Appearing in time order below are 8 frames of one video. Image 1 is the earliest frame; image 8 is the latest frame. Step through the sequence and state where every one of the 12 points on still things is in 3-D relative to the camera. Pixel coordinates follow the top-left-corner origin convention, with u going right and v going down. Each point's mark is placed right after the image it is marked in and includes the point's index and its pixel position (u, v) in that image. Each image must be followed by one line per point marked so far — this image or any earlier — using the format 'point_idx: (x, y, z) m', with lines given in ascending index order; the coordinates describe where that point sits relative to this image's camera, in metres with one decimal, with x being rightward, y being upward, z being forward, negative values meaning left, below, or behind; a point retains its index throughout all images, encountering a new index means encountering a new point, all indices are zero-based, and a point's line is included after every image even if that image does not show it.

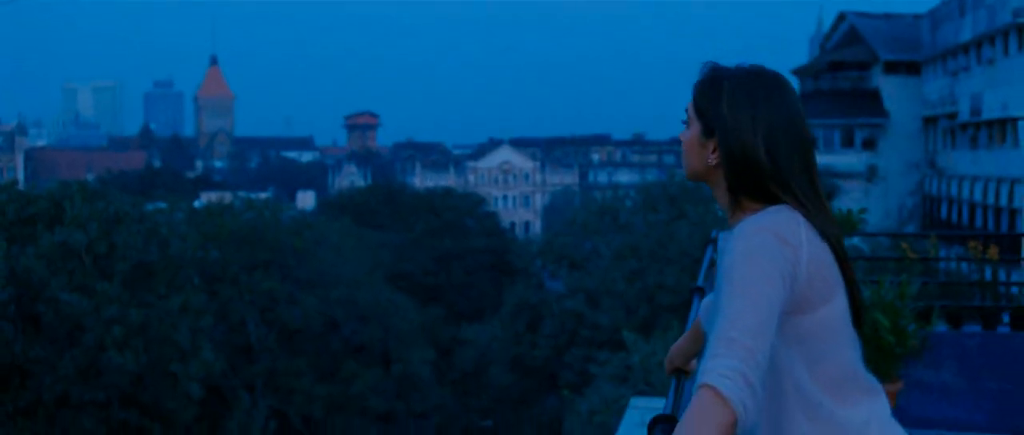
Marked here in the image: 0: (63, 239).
0: (-7.9, -0.4, +16.7) m
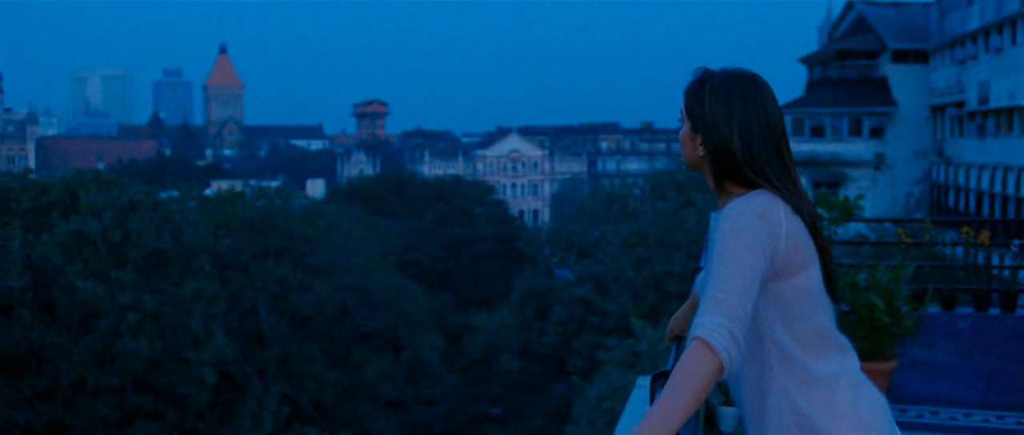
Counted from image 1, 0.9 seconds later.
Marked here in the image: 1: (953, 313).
0: (-7.8, -0.2, +17.0) m
1: (+2.0, -0.4, +4.5) m
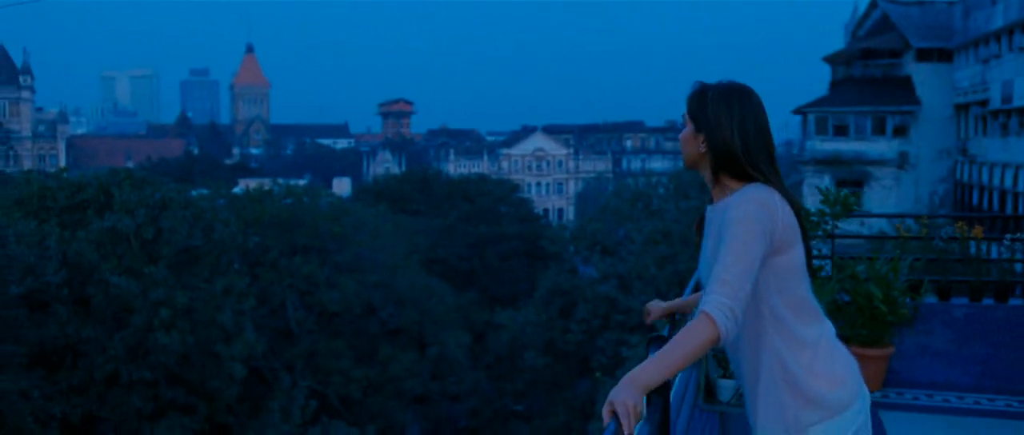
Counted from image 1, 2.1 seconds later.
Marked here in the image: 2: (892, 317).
0: (-7.3, -0.1, +17.5) m
1: (+2.2, -0.4, +4.8) m
2: (+1.7, -0.5, +4.4) m
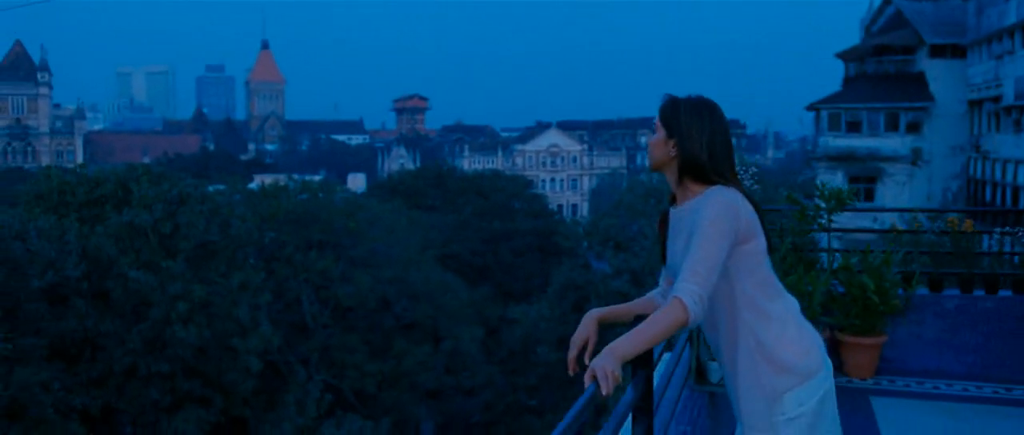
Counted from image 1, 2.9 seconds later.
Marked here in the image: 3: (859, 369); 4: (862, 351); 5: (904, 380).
0: (-7.1, -0.1, +17.9) m
1: (+2.2, -0.4, +5.0) m
2: (+1.8, -0.4, +4.6) m
3: (+1.7, -0.7, +4.7) m
4: (+1.7, -0.6, +4.7) m
5: (+1.9, -0.8, +4.7) m
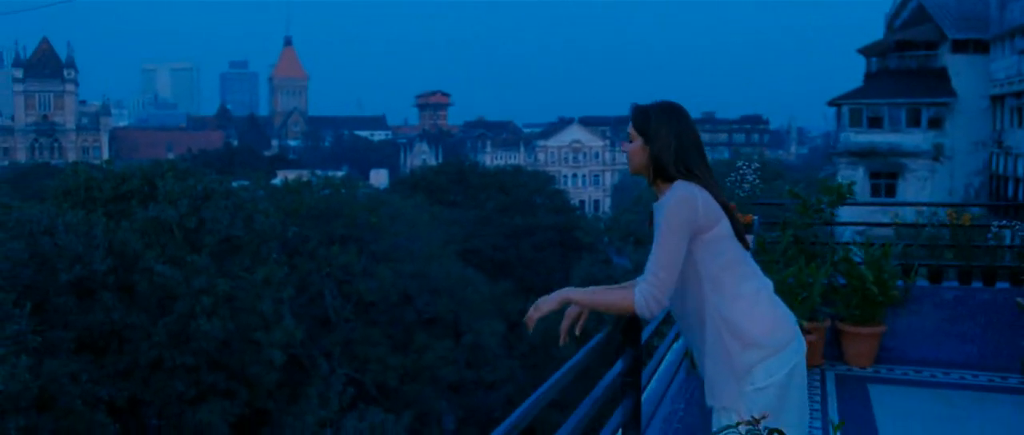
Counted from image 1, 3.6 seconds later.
0: (-6.8, 0.0, +18.2) m
1: (+2.3, -0.4, +5.1) m
2: (+1.8, -0.4, +4.8) m
3: (+1.8, -0.7, +4.9) m
4: (+1.8, -0.6, +4.8) m
5: (+2.0, -0.8, +4.9) m
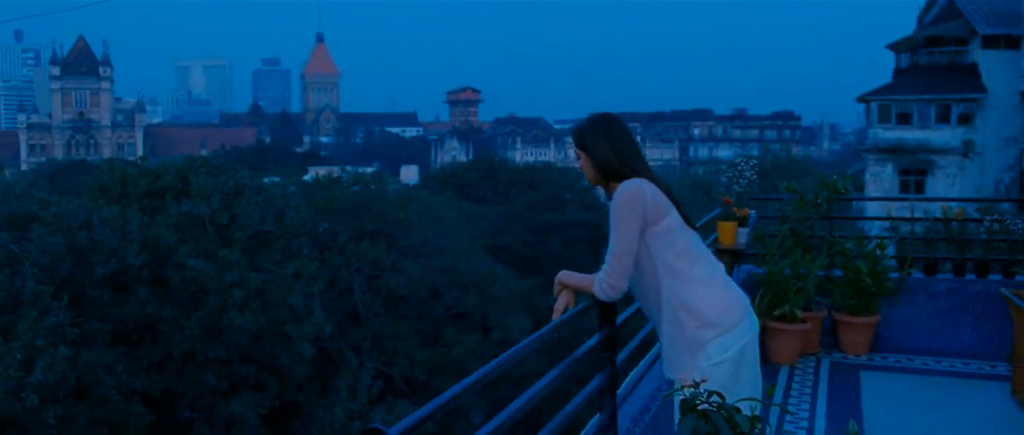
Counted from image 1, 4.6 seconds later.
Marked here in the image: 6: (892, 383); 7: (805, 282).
0: (-6.3, +0.1, +18.7) m
1: (+2.3, -0.3, +5.3) m
2: (+1.9, -0.4, +5.0) m
3: (+1.8, -0.7, +5.1) m
4: (+1.8, -0.6, +5.0) m
5: (+2.0, -0.7, +5.1) m
6: (+1.8, -0.8, +4.7) m
7: (+1.5, -0.3, +4.8) m
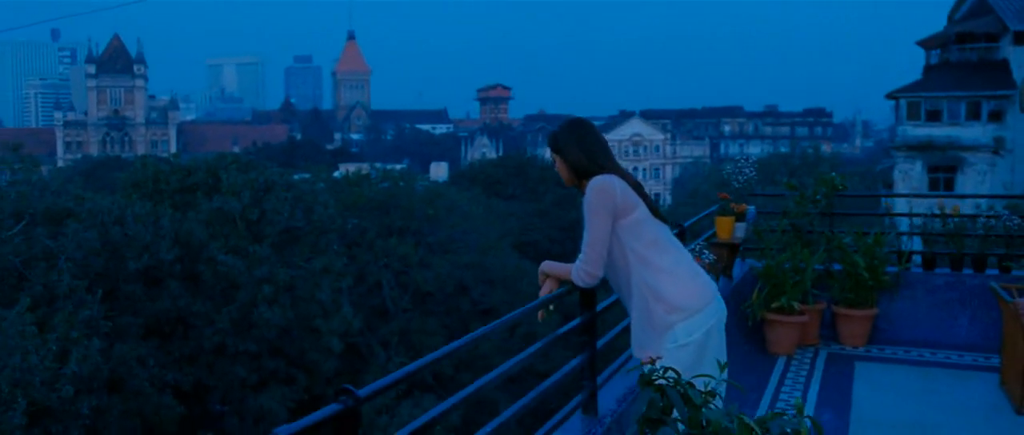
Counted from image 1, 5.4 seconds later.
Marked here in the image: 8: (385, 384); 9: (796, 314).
0: (-5.8, +0.2, +19.1) m
1: (+2.4, -0.3, +5.4) m
2: (+1.9, -0.3, +5.1) m
3: (+1.8, -0.7, +5.2) m
4: (+1.8, -0.6, +5.2) m
5: (+2.1, -0.7, +5.2) m
6: (+1.9, -0.8, +4.8) m
7: (+1.5, -0.3, +5.0) m
8: (-0.2, -0.3, +1.7) m
9: (+1.5, -0.5, +5.0) m
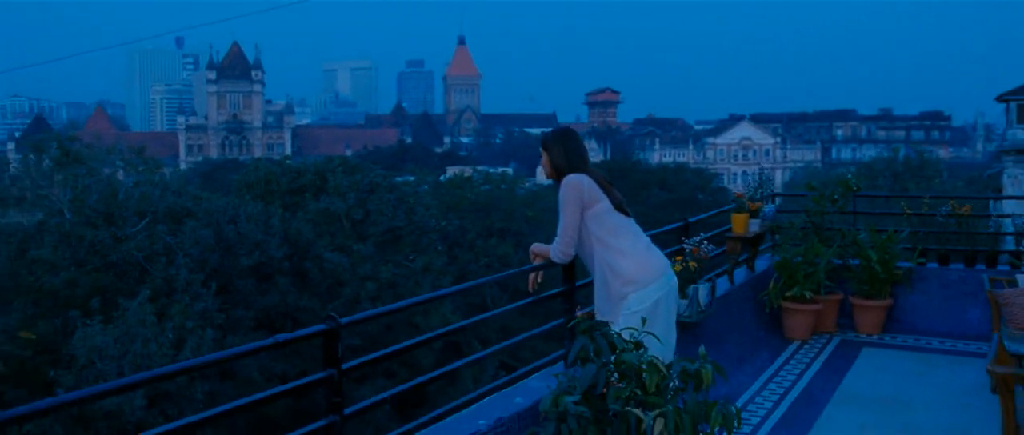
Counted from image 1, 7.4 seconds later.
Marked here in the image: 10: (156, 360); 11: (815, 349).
0: (-4.0, +0.3, +20.2) m
1: (+2.6, -0.3, +5.8) m
2: (+2.1, -0.3, +5.5) m
3: (+2.1, -0.6, +5.6) m
4: (+2.1, -0.6, +5.6) m
5: (+2.3, -0.7, +5.6) m
6: (+2.1, -0.8, +5.2) m
7: (+1.7, -0.3, +5.5) m
8: (-0.4, -0.3, +2.4) m
9: (+1.7, -0.5, +5.5) m
10: (-4.7, -1.9, +12.7) m
11: (+1.7, -0.7, +5.4) m
